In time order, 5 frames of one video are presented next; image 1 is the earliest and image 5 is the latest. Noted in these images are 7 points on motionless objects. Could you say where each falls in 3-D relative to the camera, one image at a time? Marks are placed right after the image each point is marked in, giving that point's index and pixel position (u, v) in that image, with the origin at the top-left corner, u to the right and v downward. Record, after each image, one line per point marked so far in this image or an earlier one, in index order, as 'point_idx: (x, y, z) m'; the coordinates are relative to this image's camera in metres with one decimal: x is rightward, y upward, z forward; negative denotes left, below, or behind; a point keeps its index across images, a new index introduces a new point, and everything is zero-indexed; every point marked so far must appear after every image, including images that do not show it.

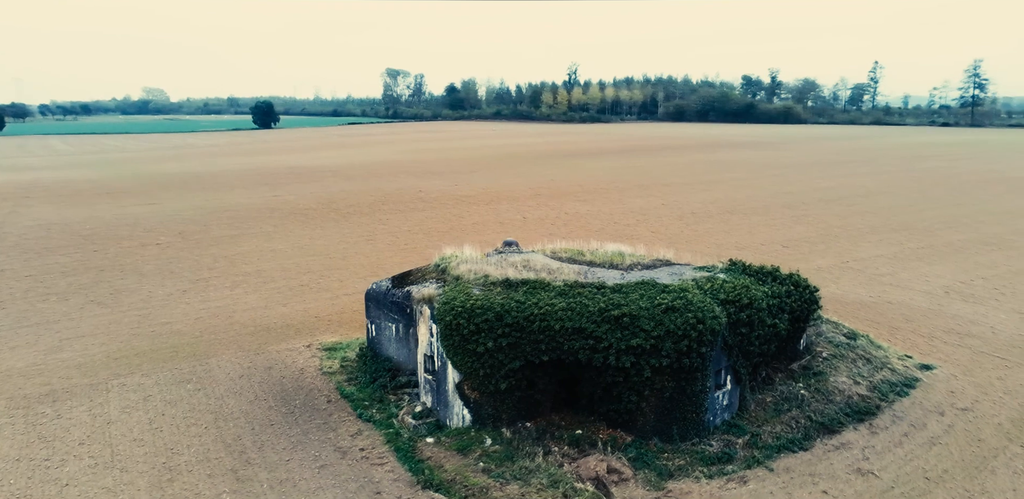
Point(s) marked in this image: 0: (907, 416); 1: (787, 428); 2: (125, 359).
0: (+5.6, -2.3, +10.2) m
1: (+3.7, -2.4, +9.7) m
2: (-6.9, -2.0, +13.0) m
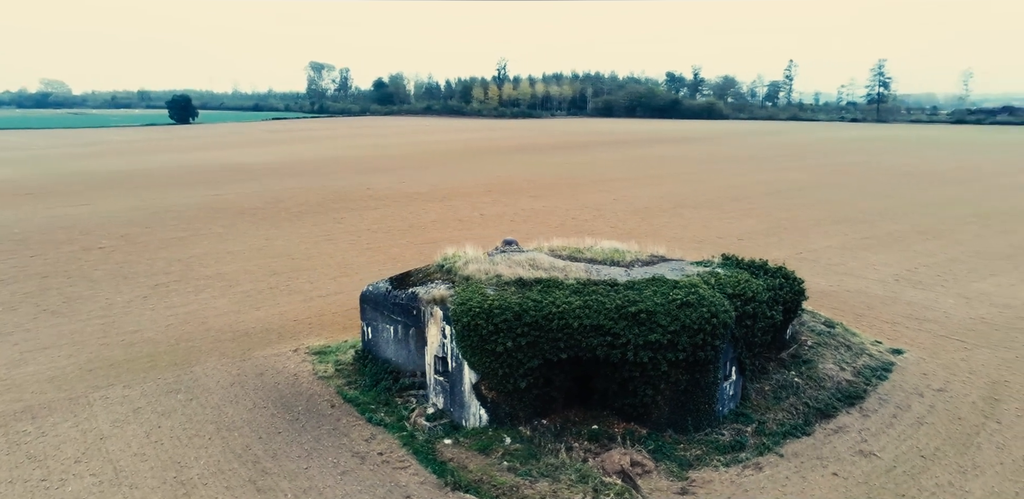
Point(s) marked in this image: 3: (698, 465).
0: (+5.7, -2.2, +10.9) m
1: (+3.9, -2.3, +10.2) m
2: (-7.0, -2.0, +12.4) m
3: (+2.3, -2.7, +9.1) m
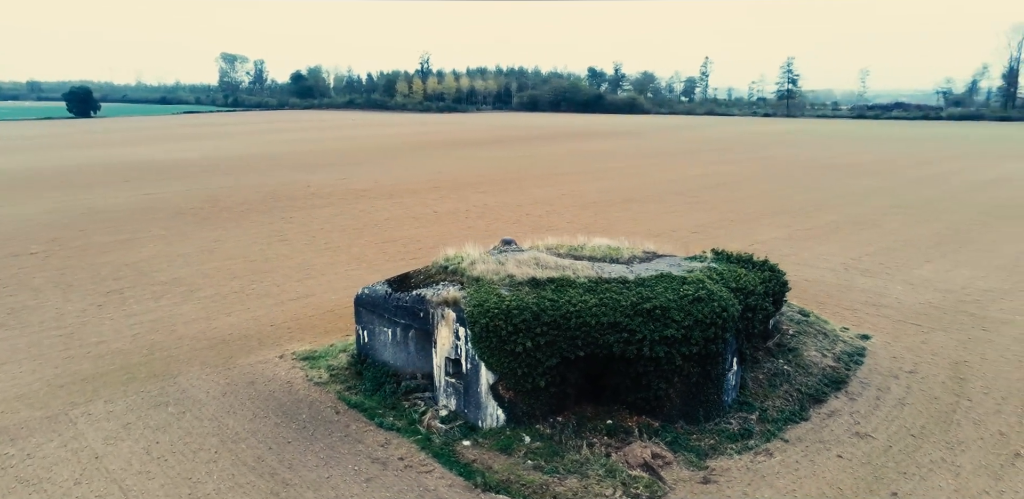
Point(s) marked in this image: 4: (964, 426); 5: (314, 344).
0: (+5.8, -2.1, +11.7) m
1: (+4.0, -2.2, +10.7) m
2: (-7.0, -2.2, +11.7) m
3: (+2.6, -2.7, +9.4) m
4: (+6.4, -2.5, +10.3) m
5: (-3.6, -1.7, +13.3) m
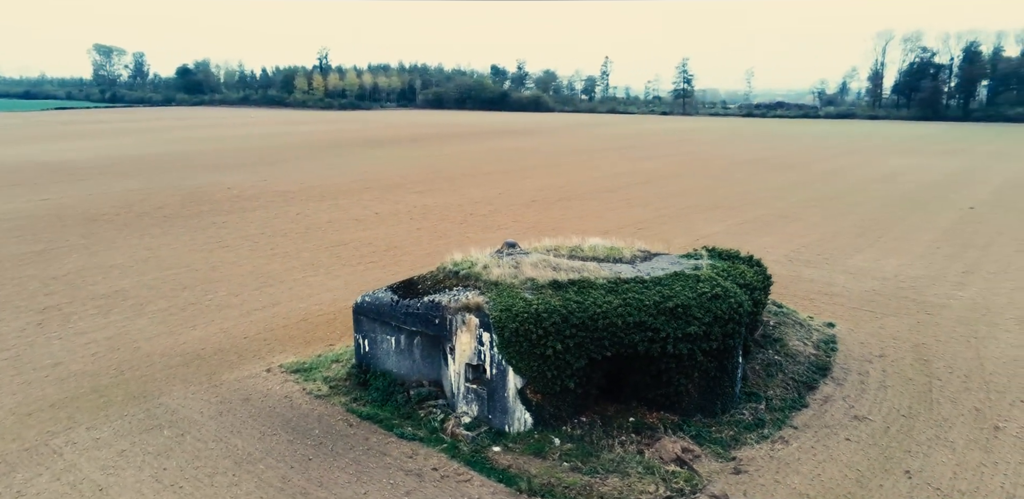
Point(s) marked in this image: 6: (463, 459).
0: (+5.8, -2.0, +12.5) m
1: (+4.2, -2.2, +11.3) m
2: (-6.8, -2.4, +10.6) m
3: (+3.0, -2.6, +9.8) m
4: (+6.6, -2.4, +11.2) m
5: (-3.7, -1.8, +12.7) m
6: (-0.6, -2.7, +9.4) m
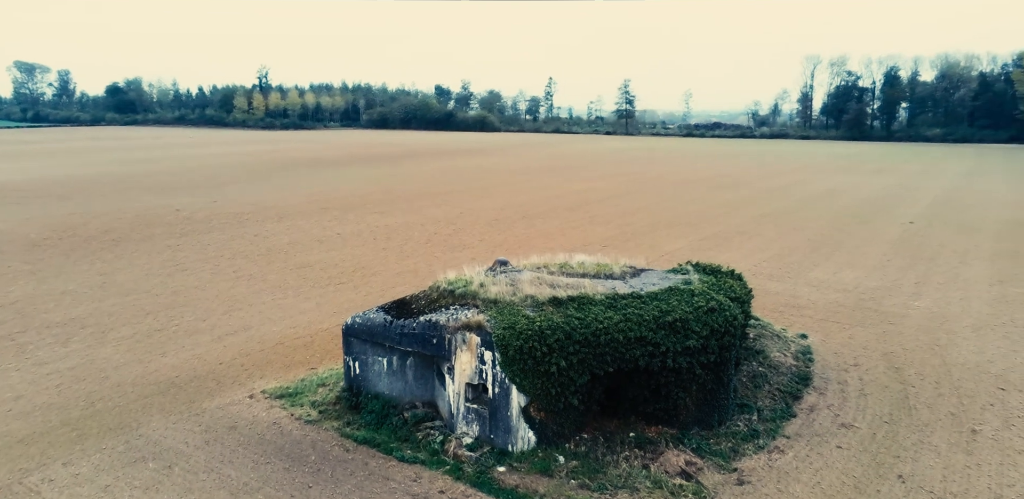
0: (+5.6, -2.2, +12.8) m
1: (+4.1, -2.4, +11.6) m
2: (-6.8, -2.7, +10.0) m
3: (+3.1, -2.8, +9.9) m
4: (+6.5, -2.6, +11.6) m
5: (-3.9, -2.2, +12.3) m
6: (-0.5, -2.9, +9.2) m
